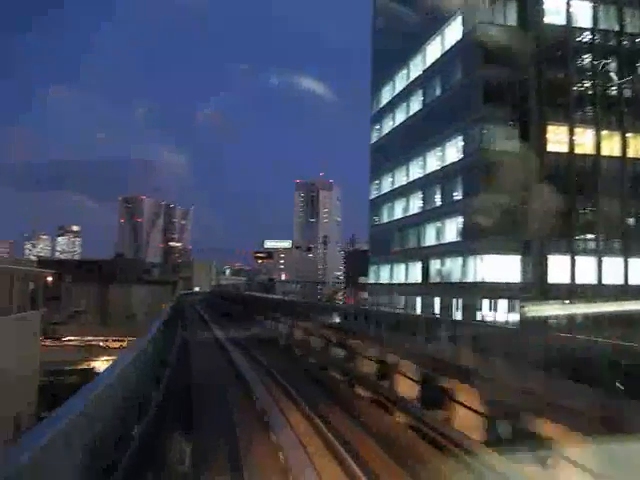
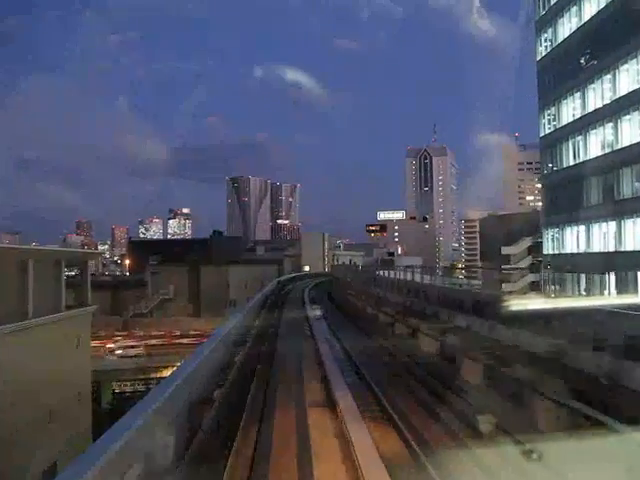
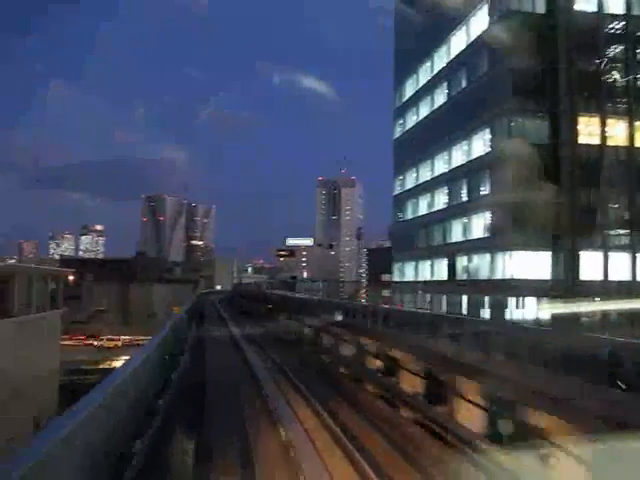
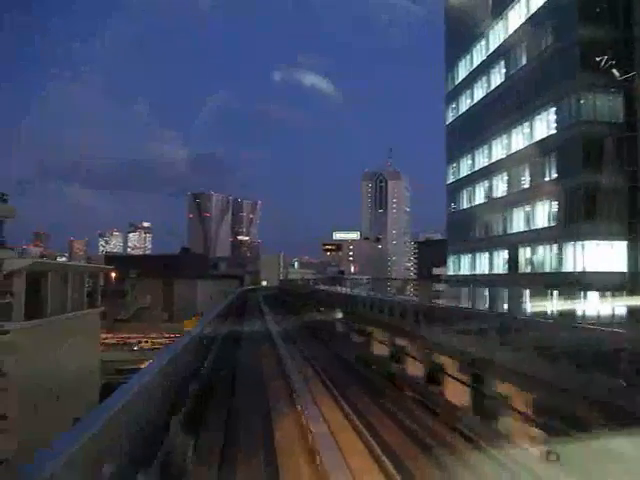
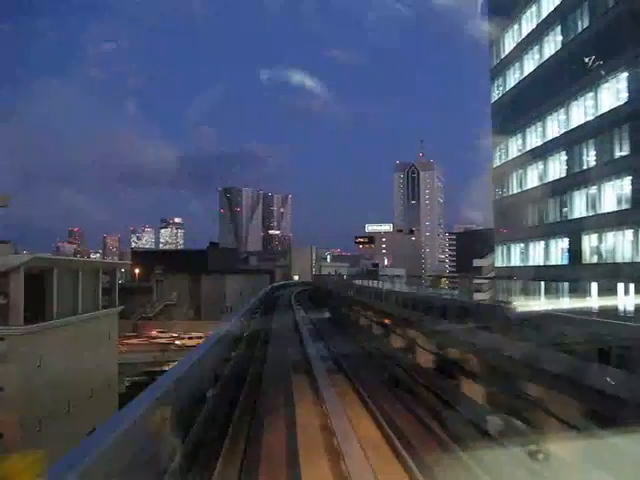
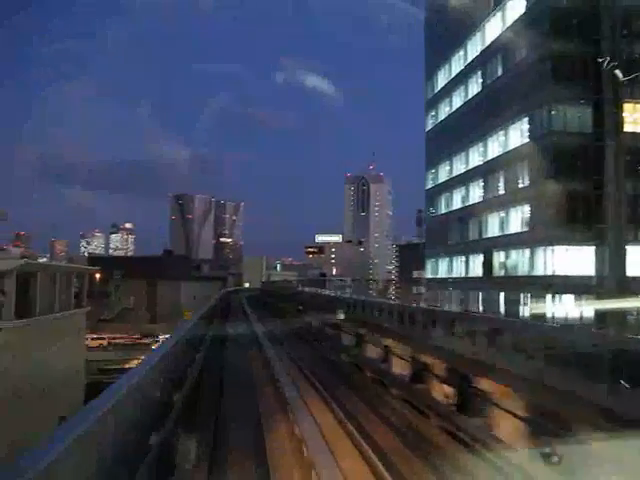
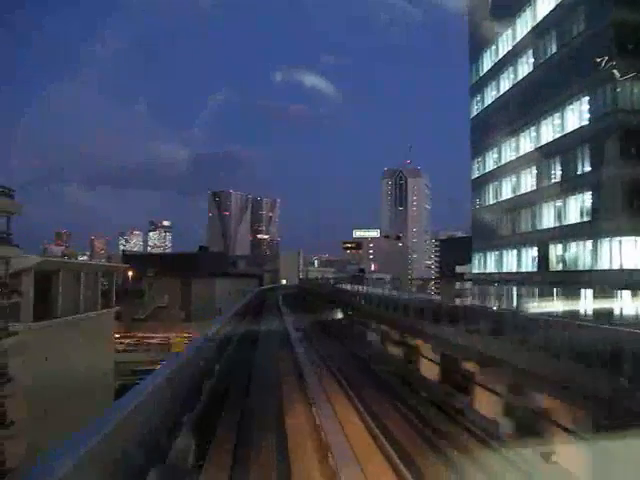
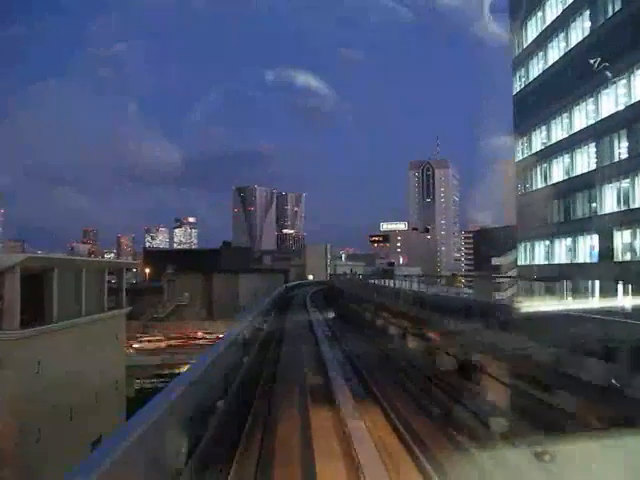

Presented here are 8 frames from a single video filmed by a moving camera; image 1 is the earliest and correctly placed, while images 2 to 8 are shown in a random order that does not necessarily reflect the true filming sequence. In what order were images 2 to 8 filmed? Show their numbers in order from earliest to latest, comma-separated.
3, 6, 4, 7, 5, 8, 2
